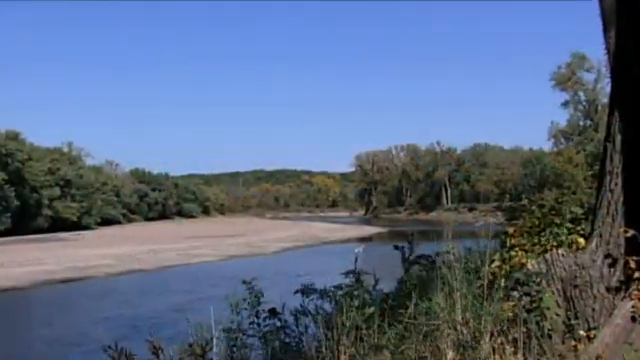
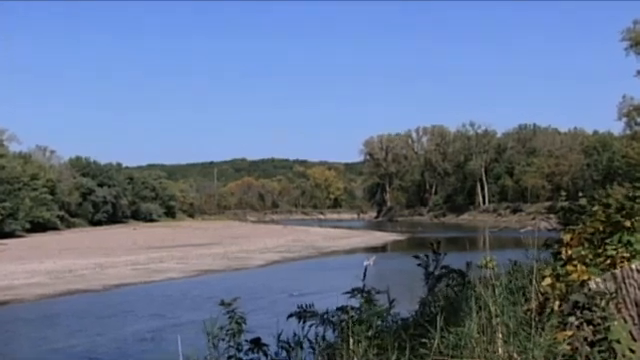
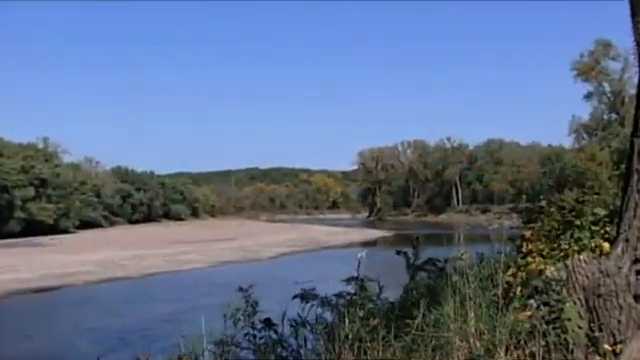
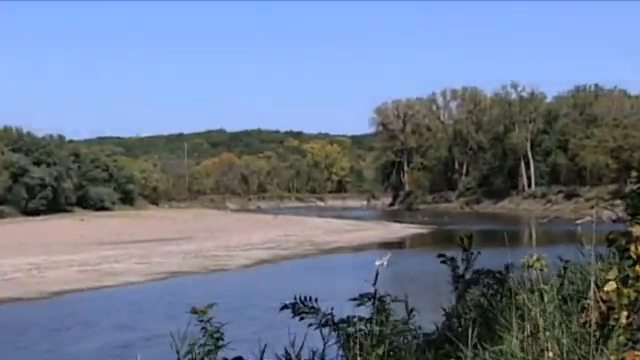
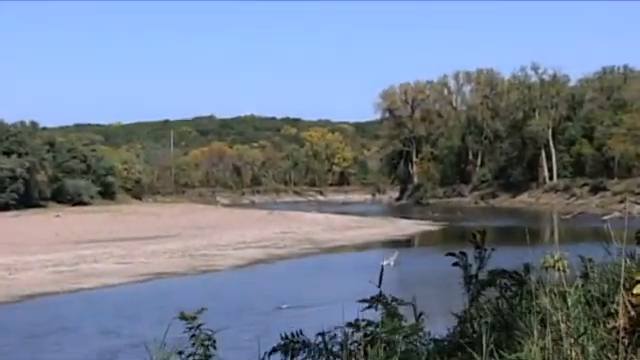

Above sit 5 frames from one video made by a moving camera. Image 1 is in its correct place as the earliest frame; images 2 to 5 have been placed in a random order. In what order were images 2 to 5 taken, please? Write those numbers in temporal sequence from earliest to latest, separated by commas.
3, 2, 4, 5
